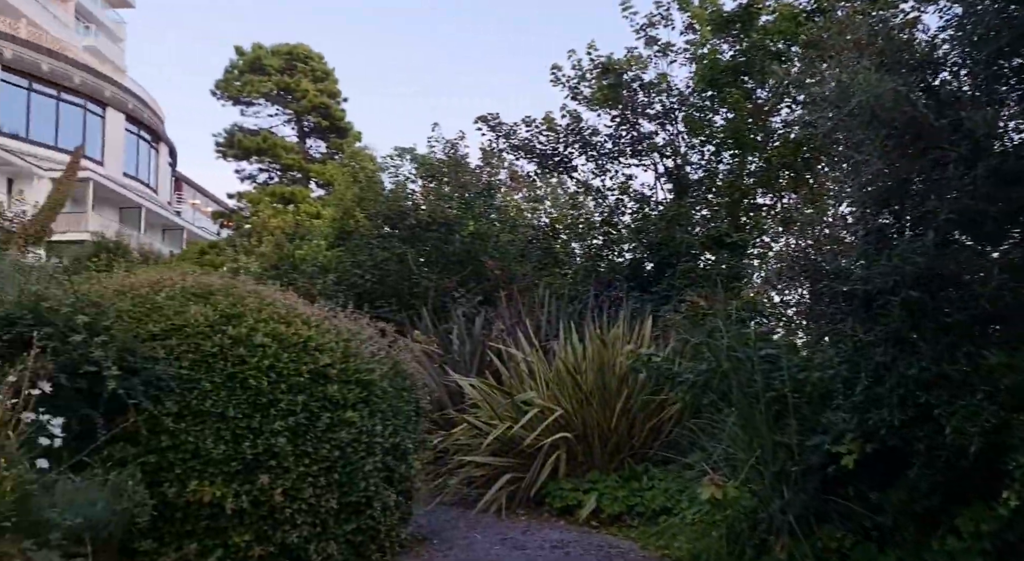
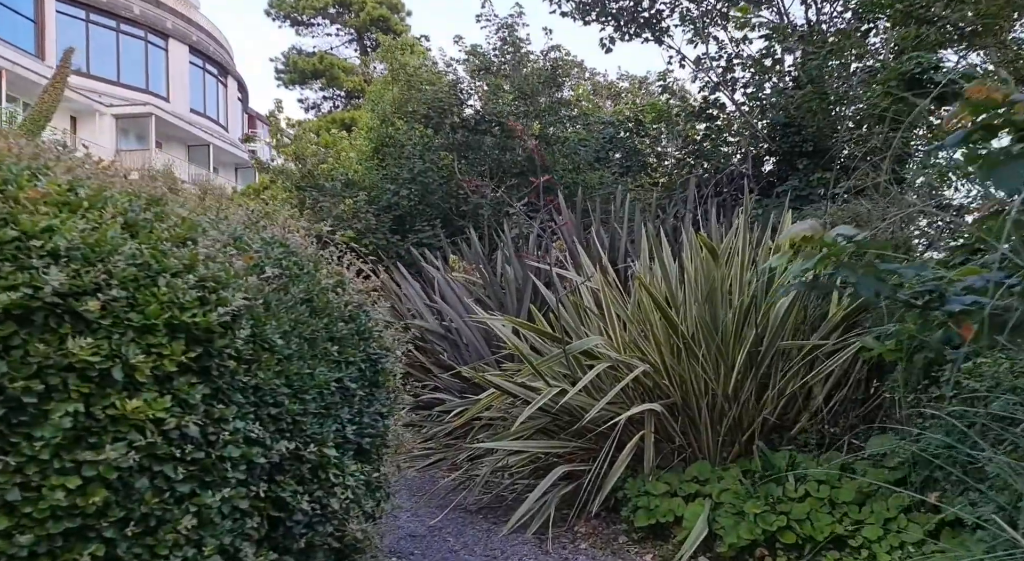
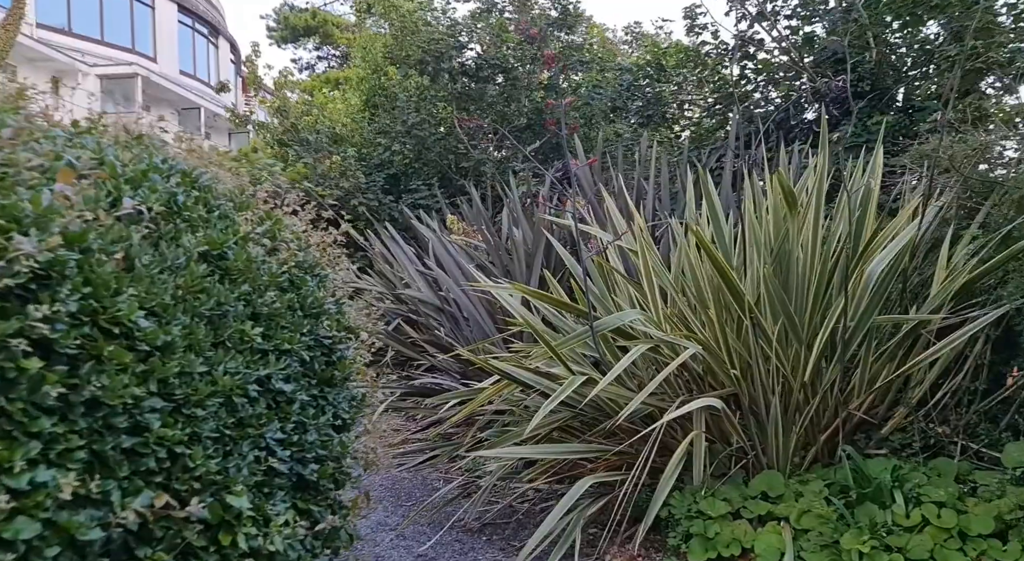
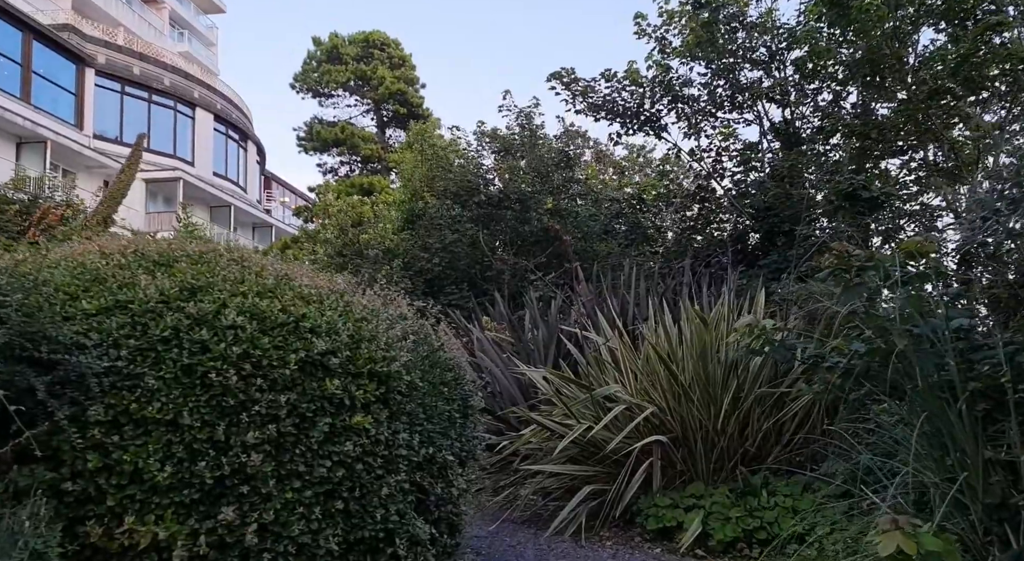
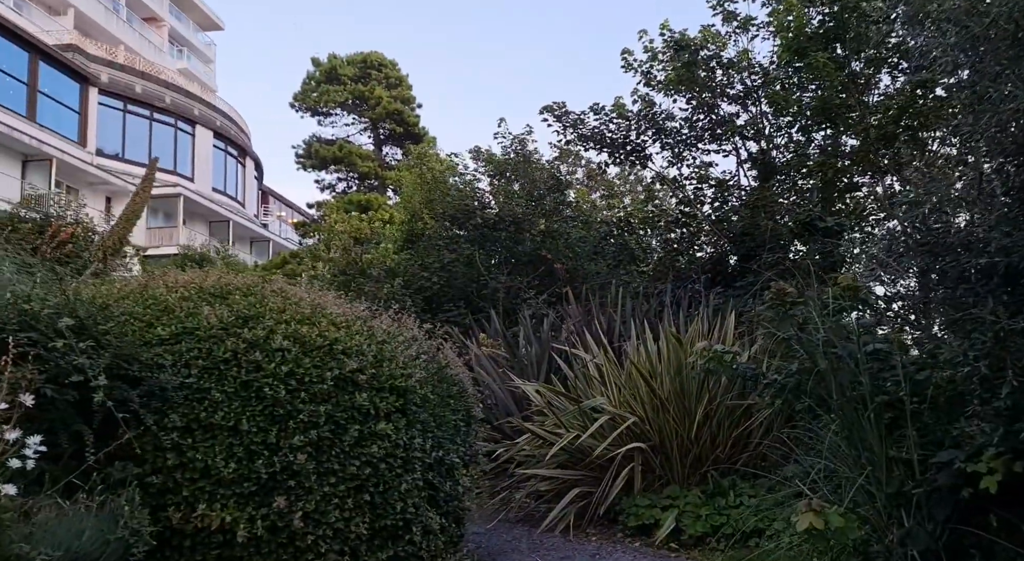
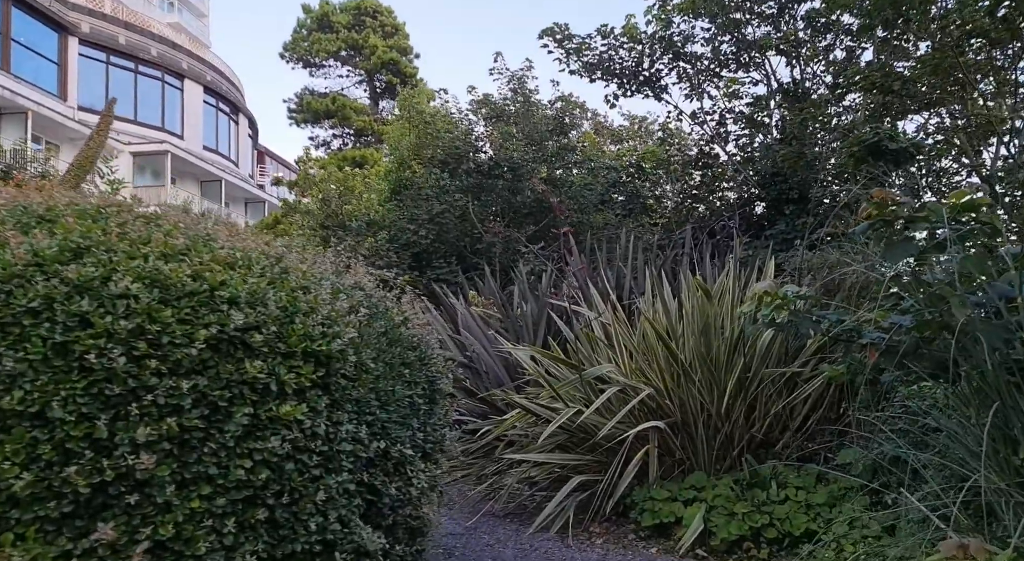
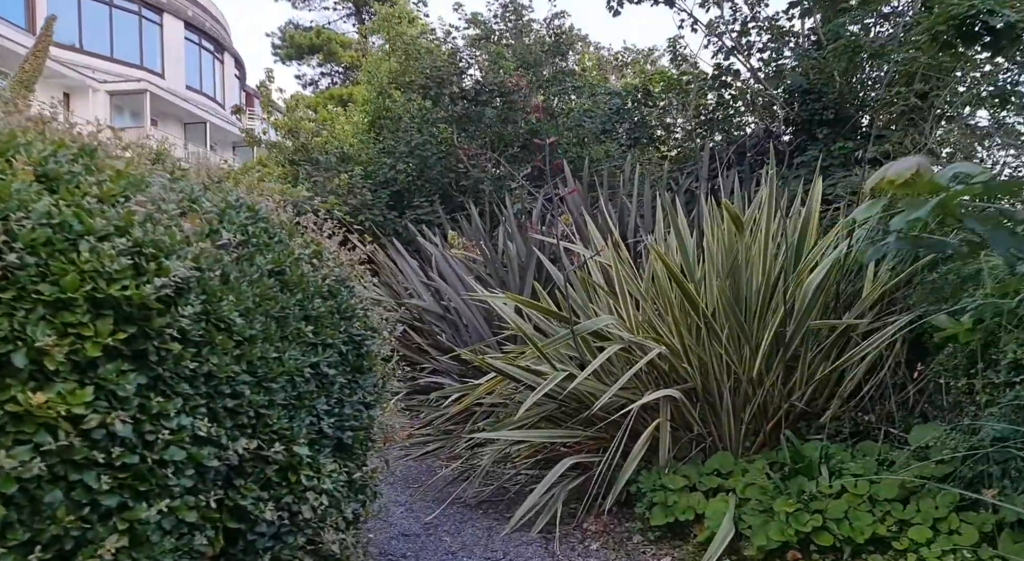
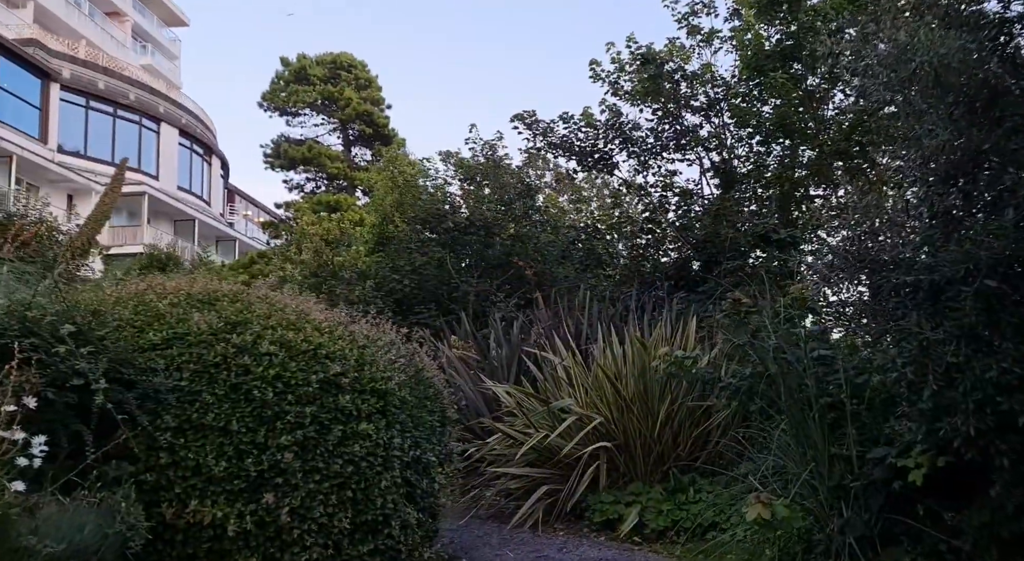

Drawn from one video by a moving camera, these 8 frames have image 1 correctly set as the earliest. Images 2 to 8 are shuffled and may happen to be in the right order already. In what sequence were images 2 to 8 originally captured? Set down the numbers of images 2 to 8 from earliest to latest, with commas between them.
8, 5, 4, 6, 2, 7, 3
